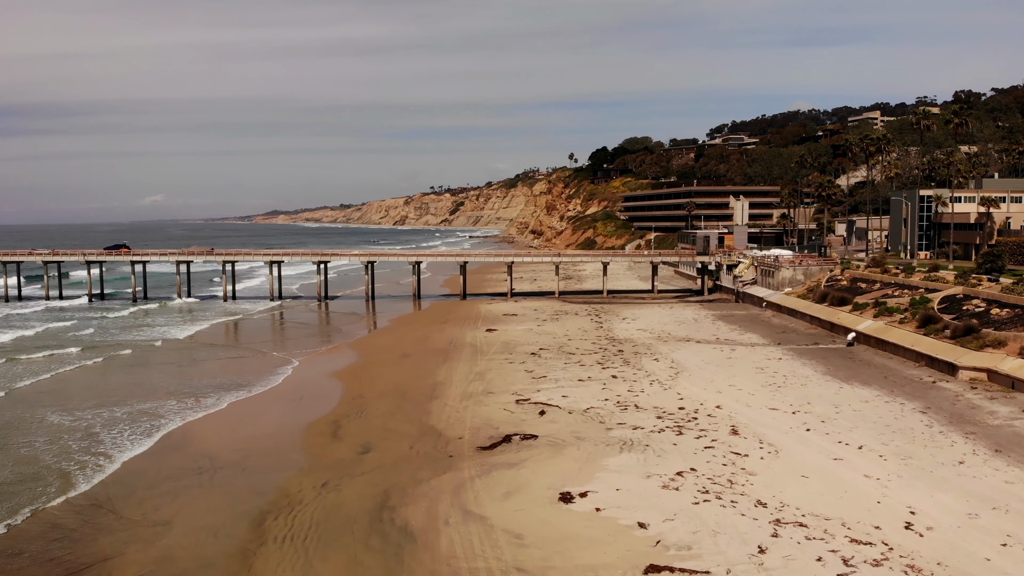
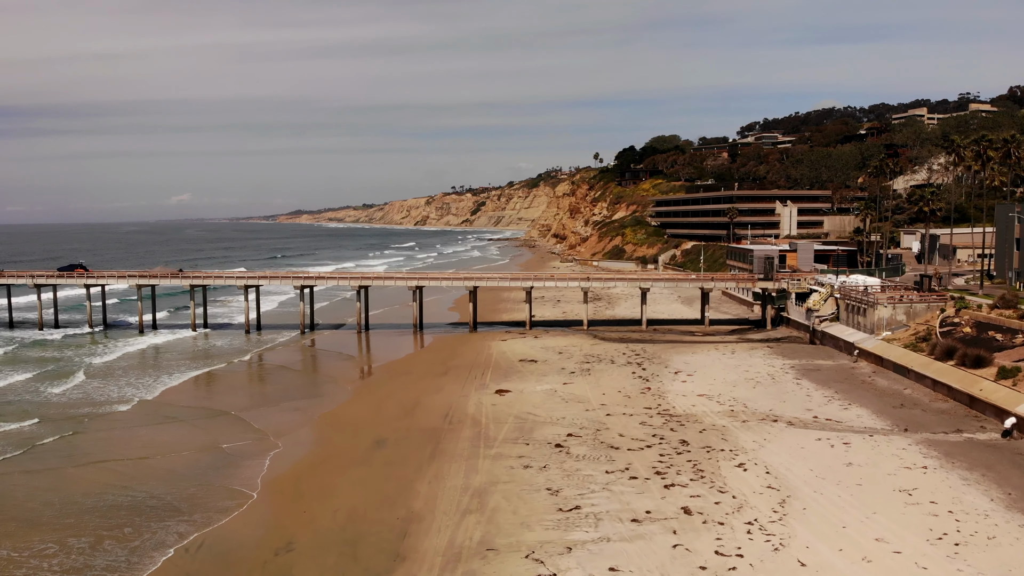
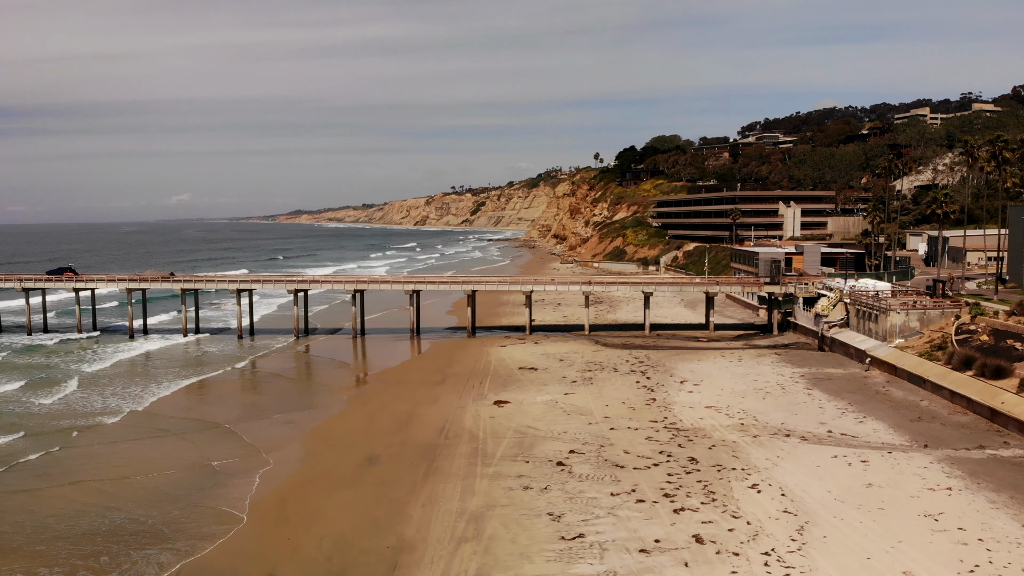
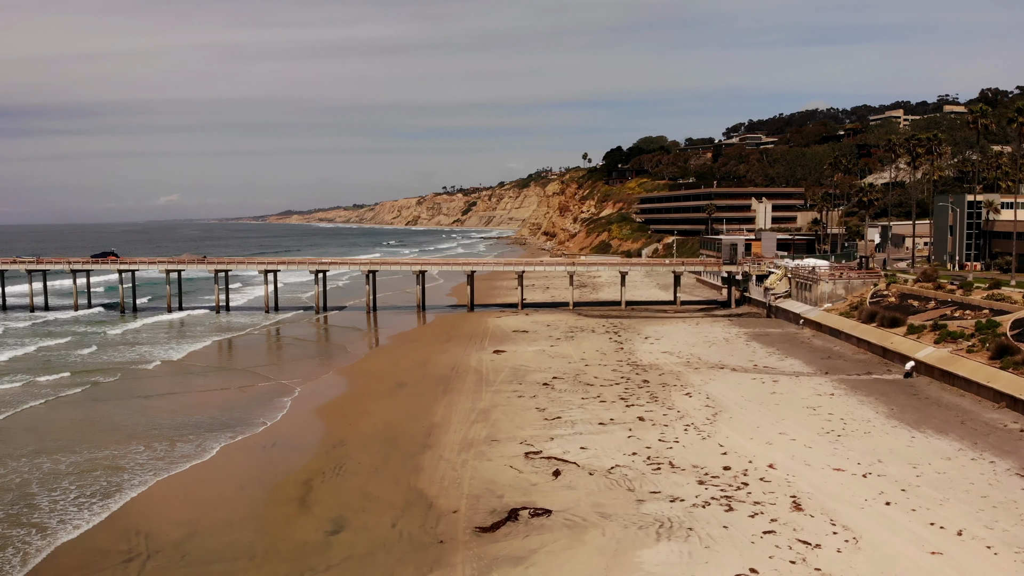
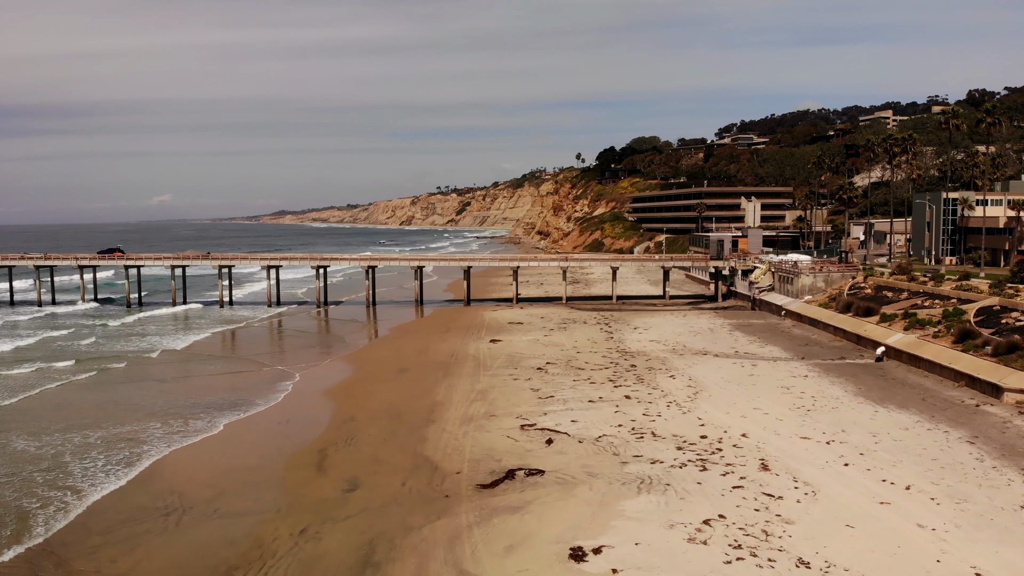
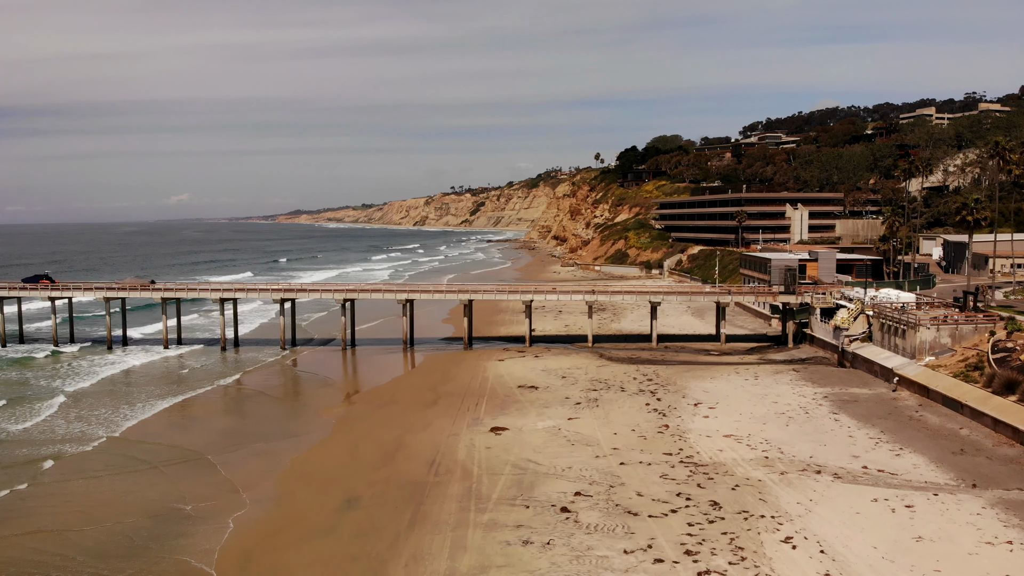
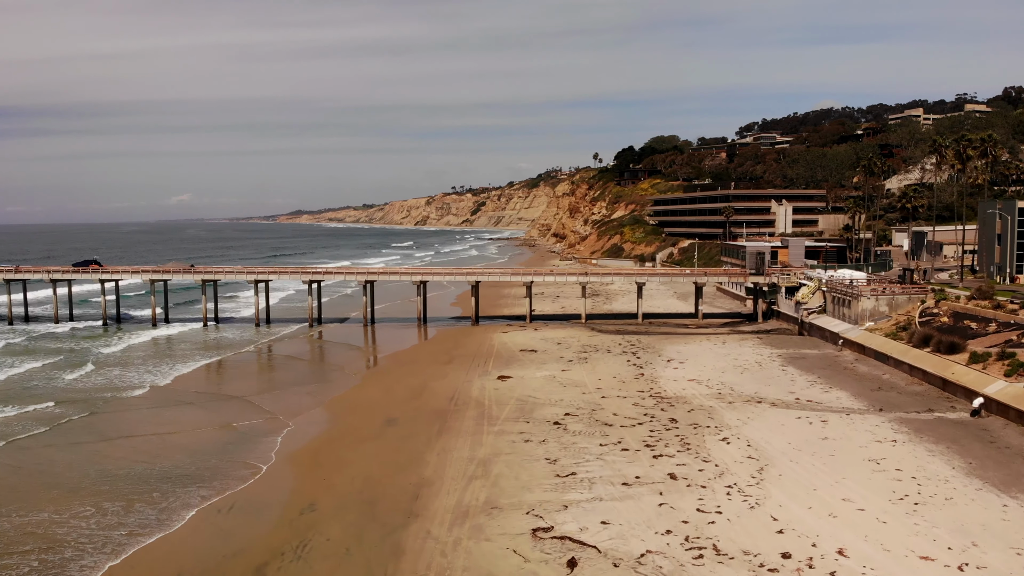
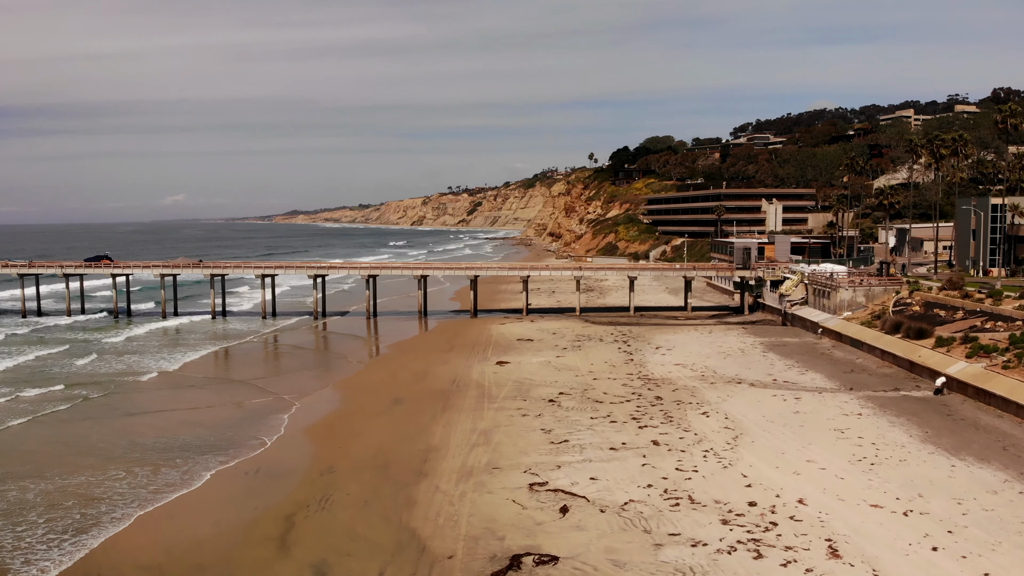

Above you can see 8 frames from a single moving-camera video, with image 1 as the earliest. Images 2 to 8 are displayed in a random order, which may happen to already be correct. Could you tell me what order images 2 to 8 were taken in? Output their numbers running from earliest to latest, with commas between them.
5, 4, 8, 7, 2, 3, 6
